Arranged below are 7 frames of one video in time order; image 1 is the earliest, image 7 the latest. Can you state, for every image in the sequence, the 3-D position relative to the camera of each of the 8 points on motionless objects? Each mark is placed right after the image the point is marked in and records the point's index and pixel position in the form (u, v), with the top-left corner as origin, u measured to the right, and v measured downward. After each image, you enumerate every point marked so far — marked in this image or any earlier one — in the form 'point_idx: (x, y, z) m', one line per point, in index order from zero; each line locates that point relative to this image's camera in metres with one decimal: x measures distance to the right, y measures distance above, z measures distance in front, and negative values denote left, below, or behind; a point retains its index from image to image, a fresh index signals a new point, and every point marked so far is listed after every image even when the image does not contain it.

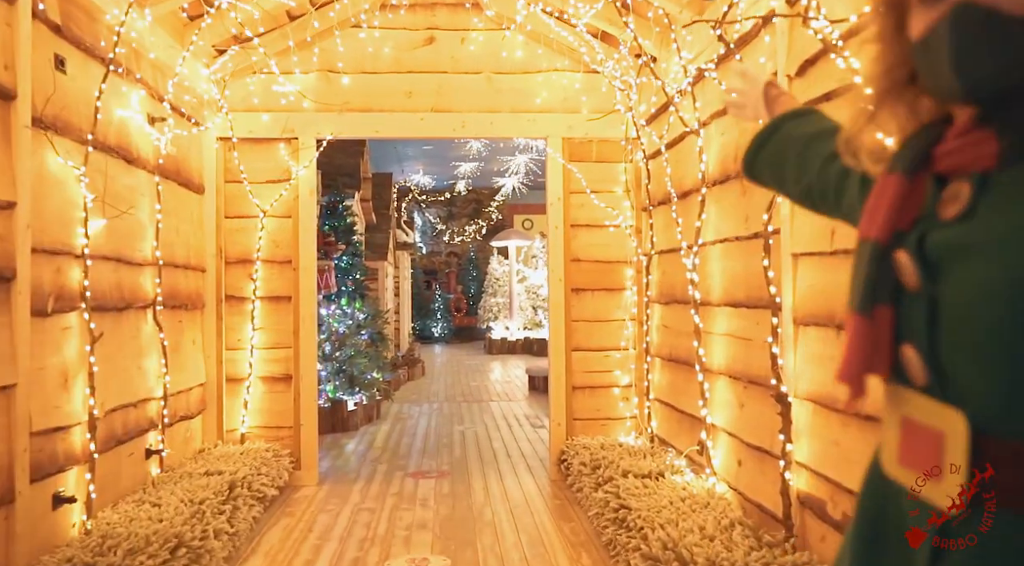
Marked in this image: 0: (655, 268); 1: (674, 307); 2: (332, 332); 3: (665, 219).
0: (+0.7, +0.1, +3.7) m
1: (+0.8, -0.1, +3.4) m
2: (-1.4, -0.4, +5.8) m
3: (+0.7, +0.3, +3.5) m
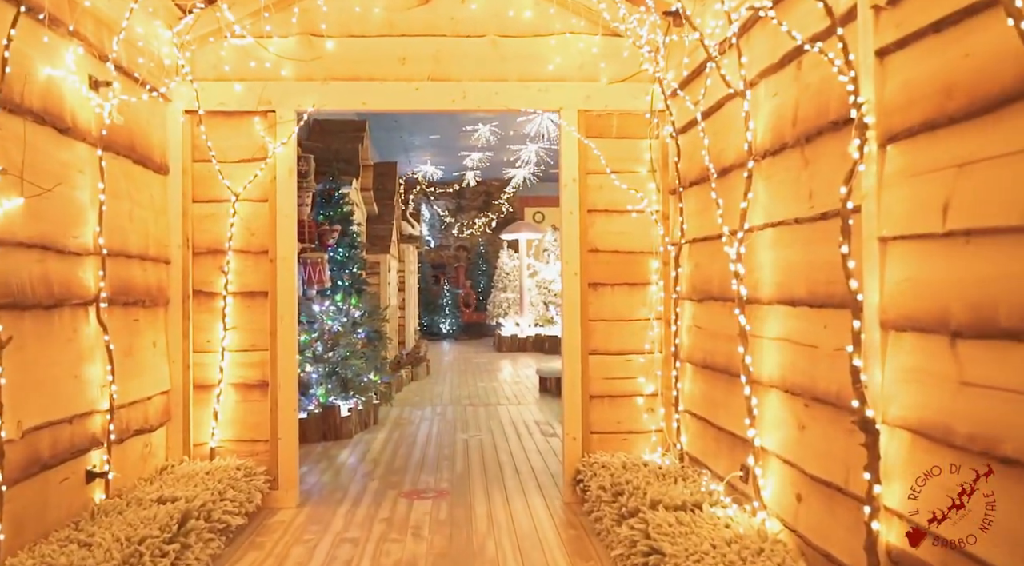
0: (+0.8, +0.1, +3.2) m
1: (+0.8, -0.1, +2.9) m
2: (-1.4, -0.4, +5.3) m
3: (+0.8, +0.3, +3.0) m
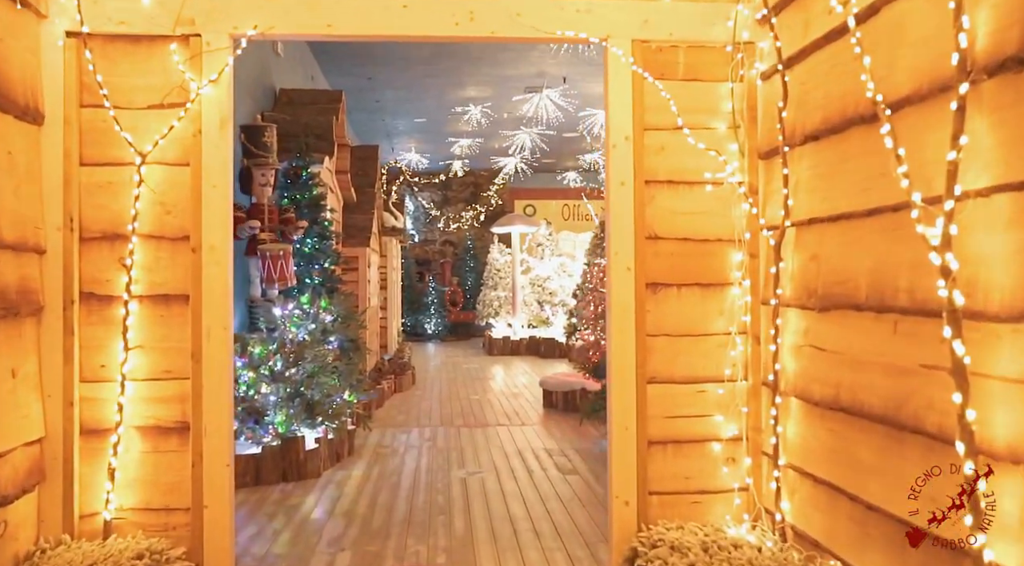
0: (+0.9, +0.1, +2.2) m
1: (+0.9, -0.1, +1.9) m
2: (-1.3, -0.3, +4.2) m
3: (+0.9, +0.3, +2.0) m
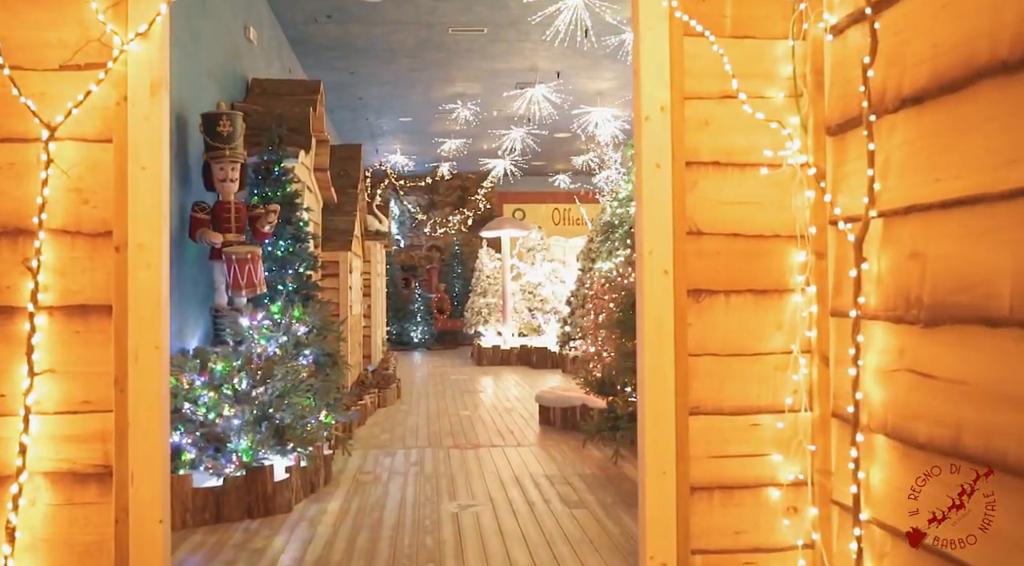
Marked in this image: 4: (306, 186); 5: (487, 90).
0: (+0.9, +0.1, +1.8) m
1: (+0.9, -0.1, +1.5) m
2: (-1.3, -0.4, +3.7) m
3: (+0.9, +0.3, +1.6) m
4: (-1.5, +0.7, +5.4) m
5: (-0.3, +2.4, +9.1) m
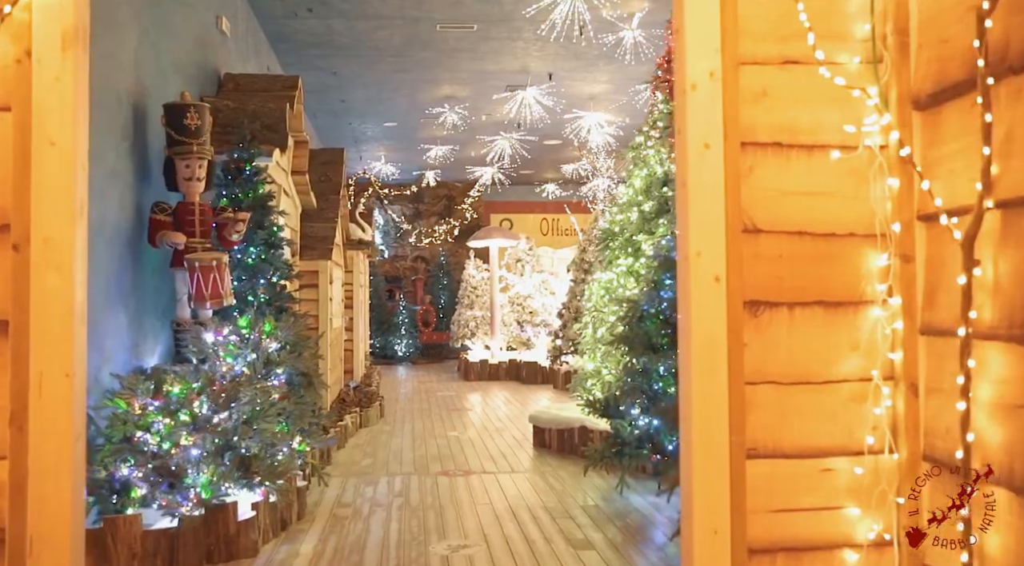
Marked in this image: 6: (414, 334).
0: (+0.9, +0.1, +1.4) m
1: (+1.0, -0.1, +1.1) m
2: (-1.4, -0.4, +3.3) m
3: (+0.9, +0.3, +1.2) m
4: (-1.6, +0.6, +5.0) m
5: (-0.4, +2.3, +8.7) m
6: (-2.0, -1.0, +14.4) m
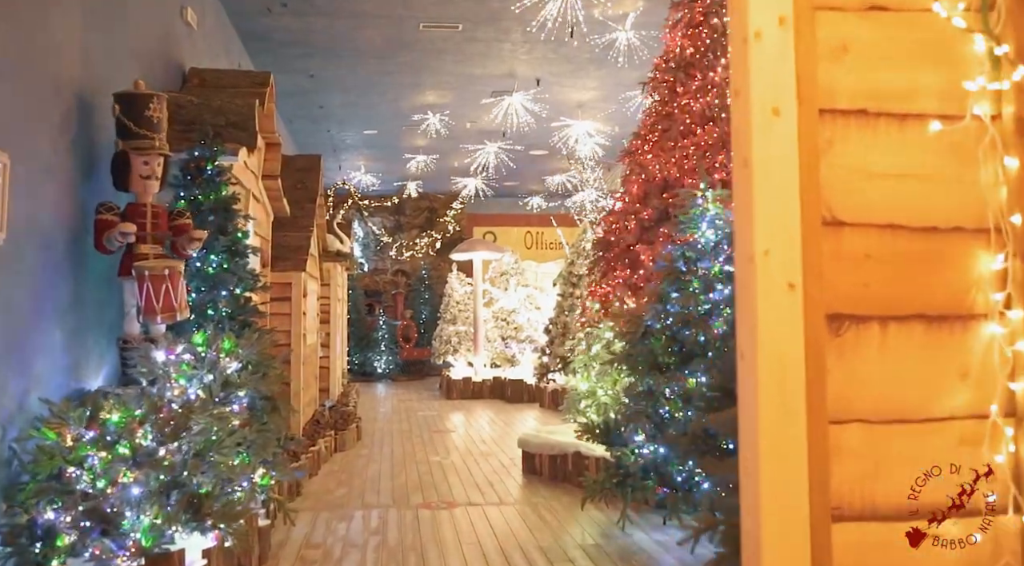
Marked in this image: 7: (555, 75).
0: (+0.9, +0.1, +1.0) m
1: (+1.0, -0.1, +0.7) m
2: (-1.4, -0.5, +2.9) m
3: (+1.0, +0.3, +0.8) m
4: (-1.7, +0.6, +4.6) m
5: (-0.6, +2.1, +8.3) m
6: (-2.3, -1.3, +14.0) m
7: (+0.5, +2.2, +7.6) m
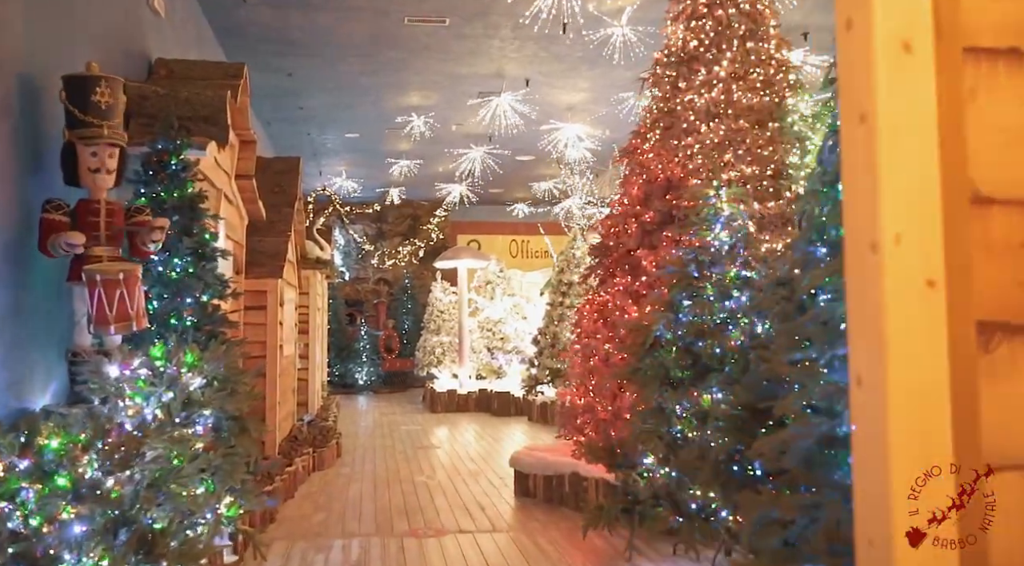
0: (+1.0, +0.1, +0.7) m
1: (+1.0, -0.1, +0.4) m
2: (-1.4, -0.5, +2.5) m
3: (+1.0, +0.3, +0.5) m
4: (-1.7, +0.5, +4.2) m
5: (-0.7, +2.0, +8.0) m
6: (-2.6, -1.5, +13.6) m
7: (+0.3, +2.1, +7.3) m
